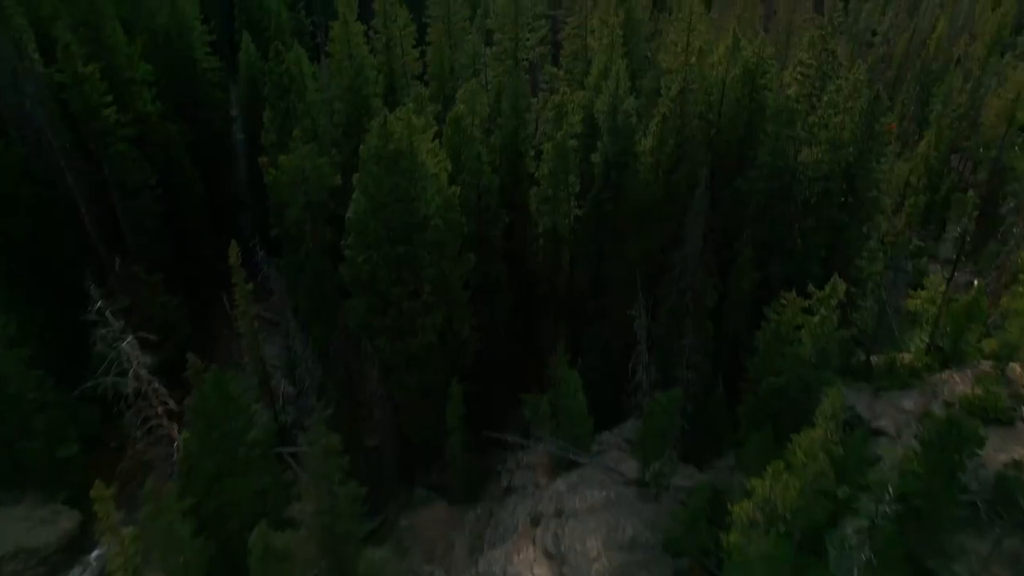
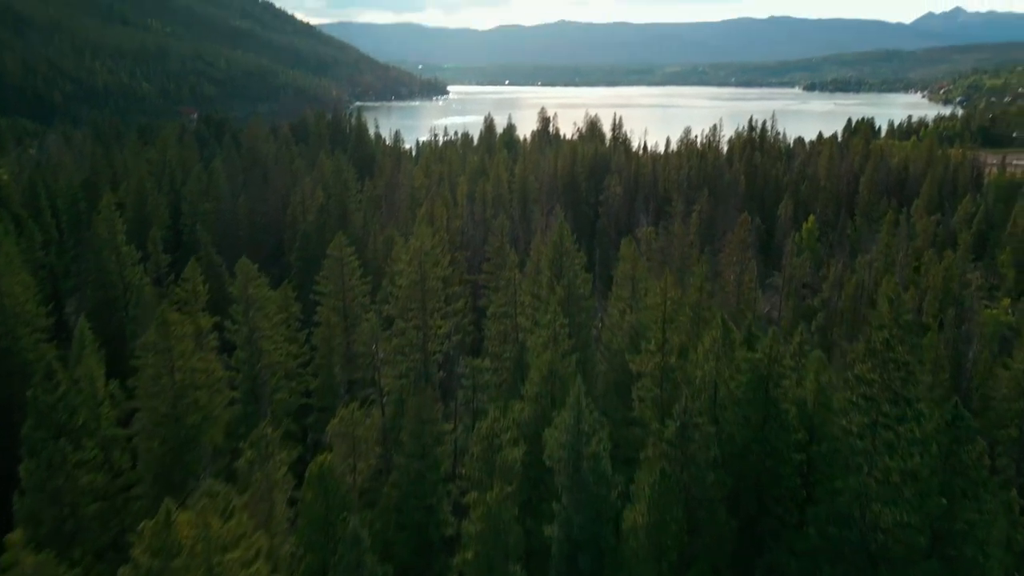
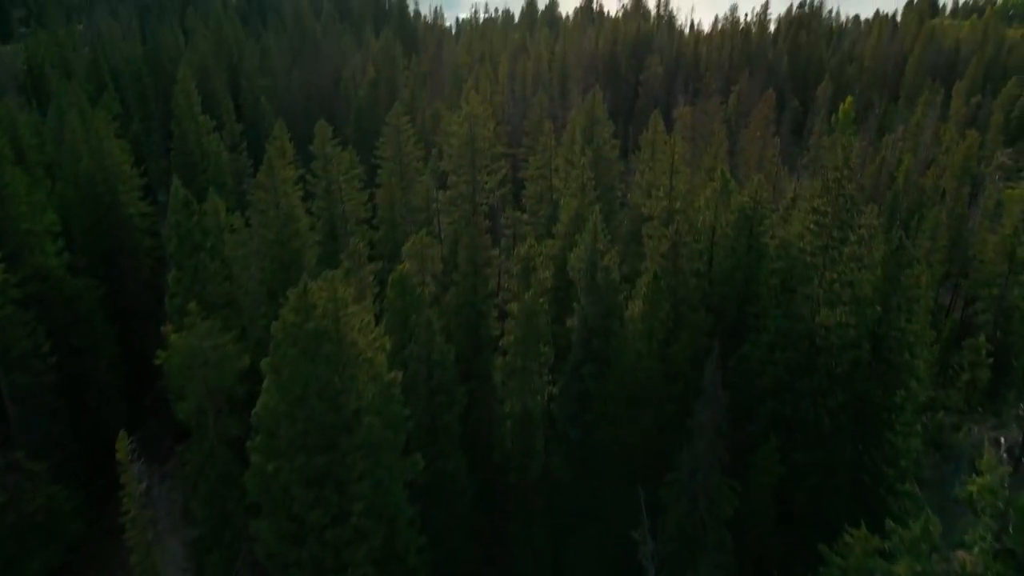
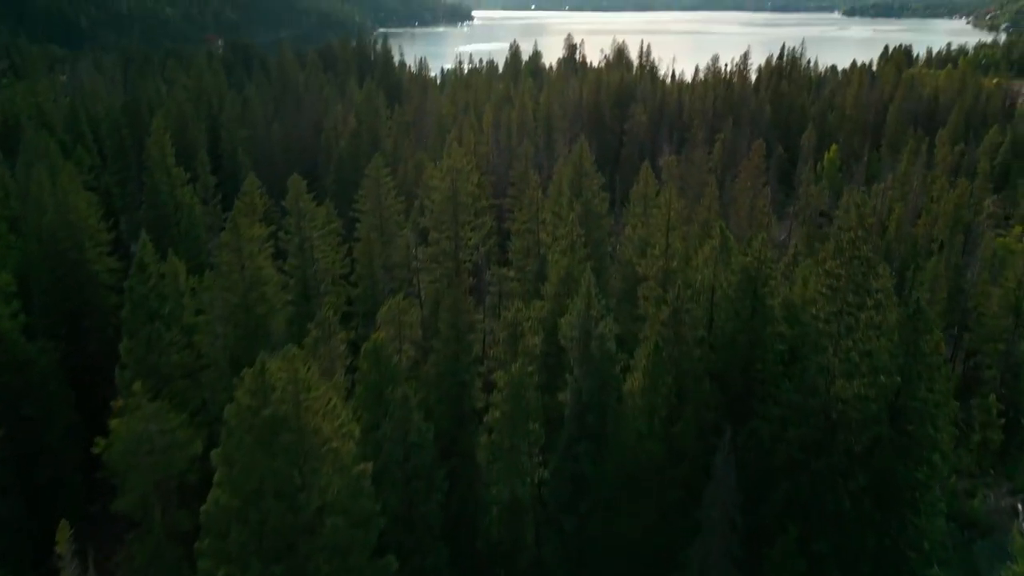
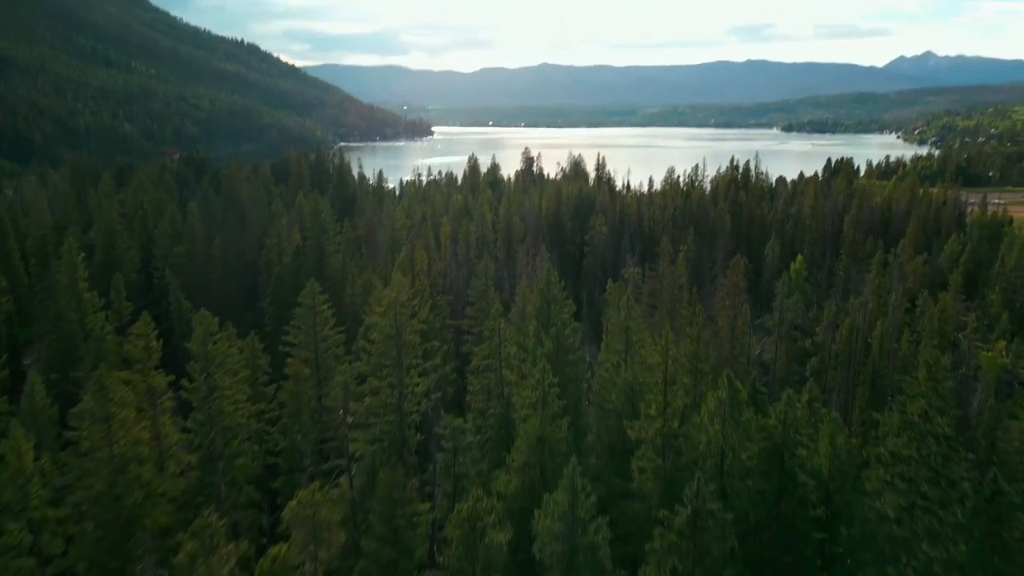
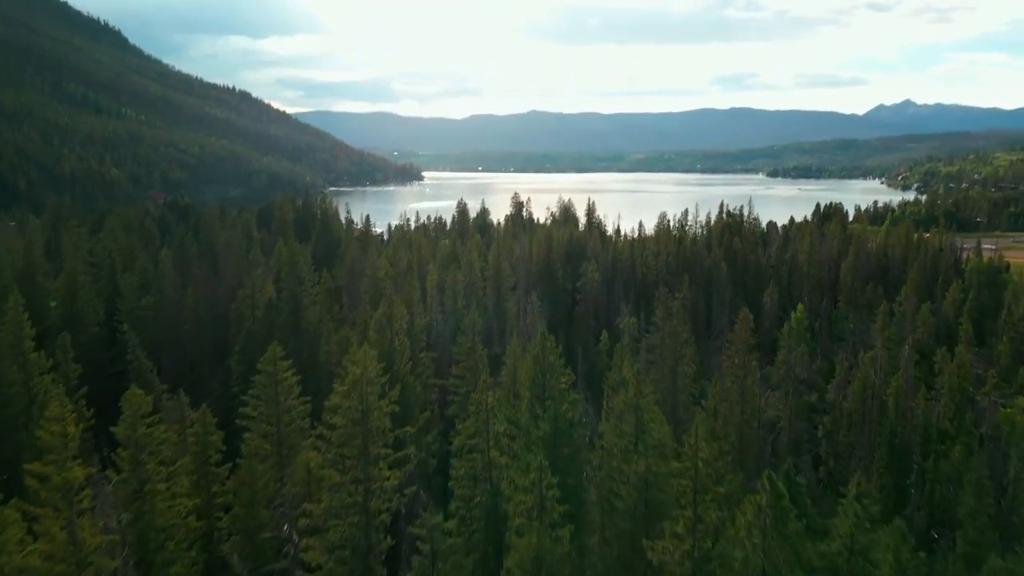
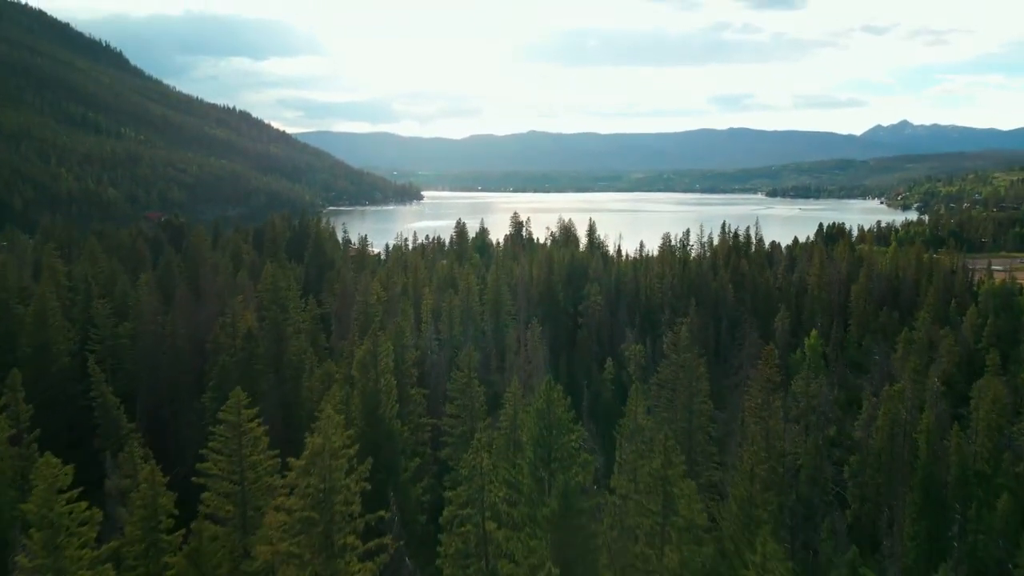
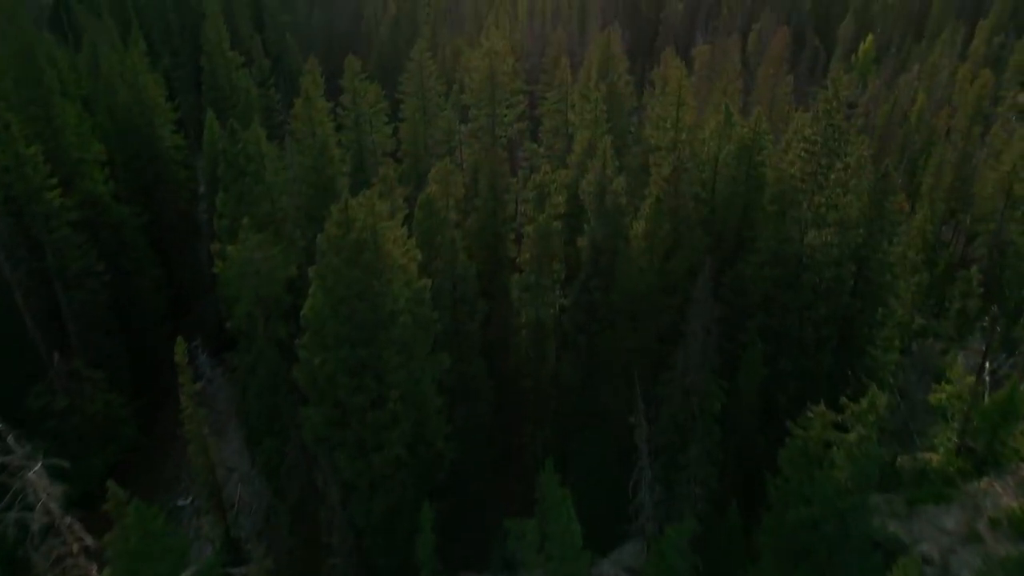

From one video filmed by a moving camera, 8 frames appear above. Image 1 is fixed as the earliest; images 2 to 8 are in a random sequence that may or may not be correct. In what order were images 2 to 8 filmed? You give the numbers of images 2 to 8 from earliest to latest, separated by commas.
8, 3, 4, 2, 5, 6, 7
